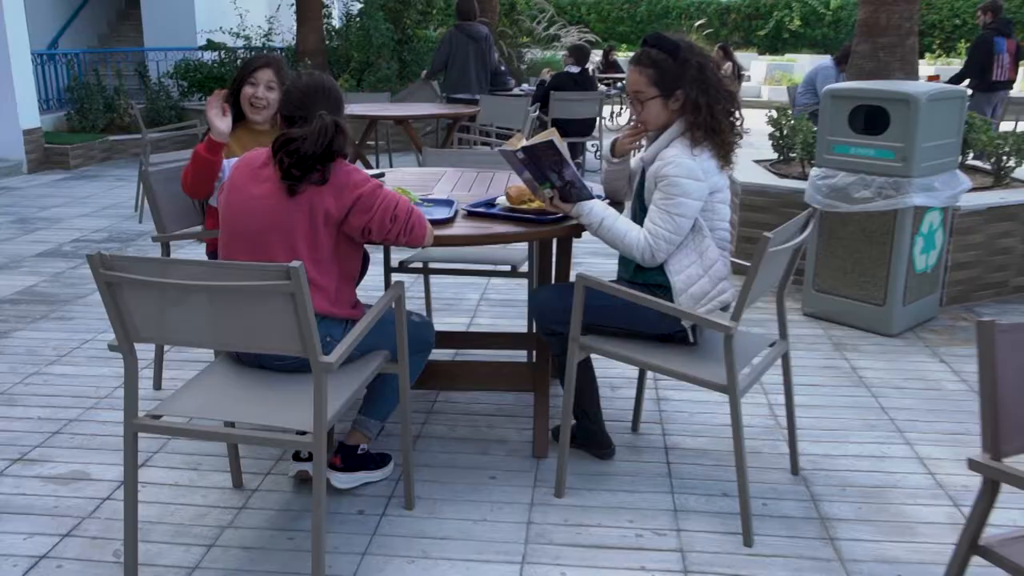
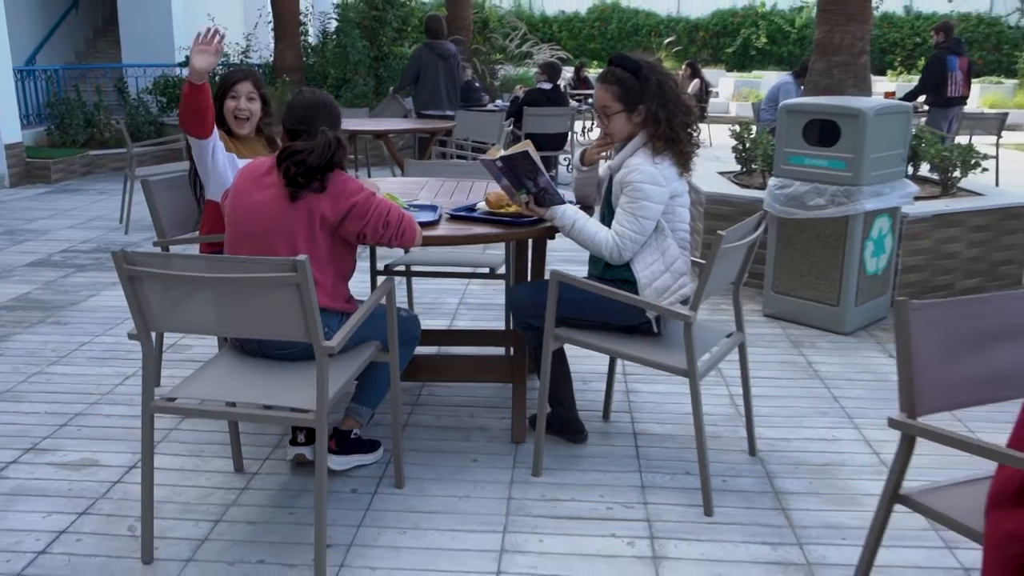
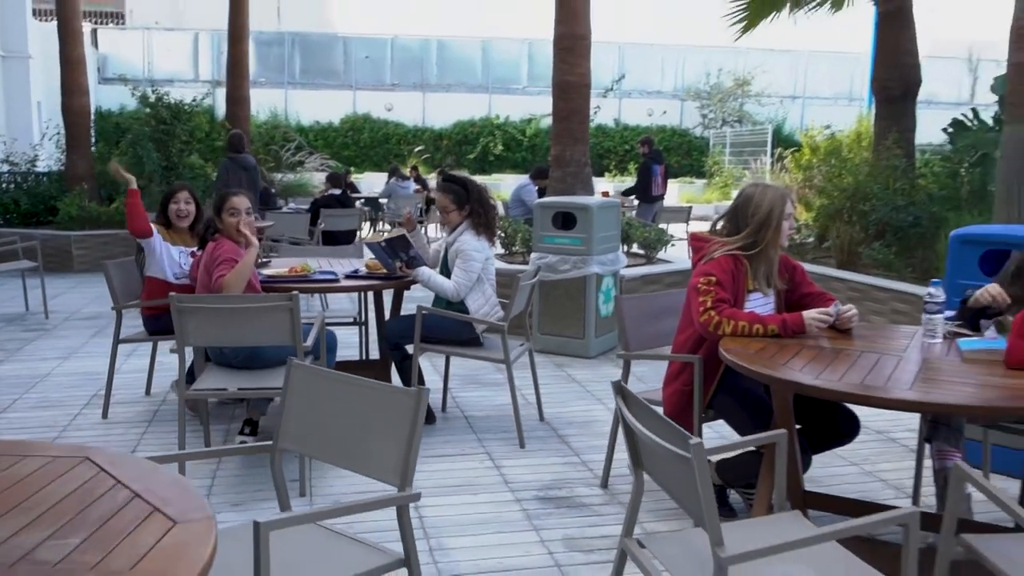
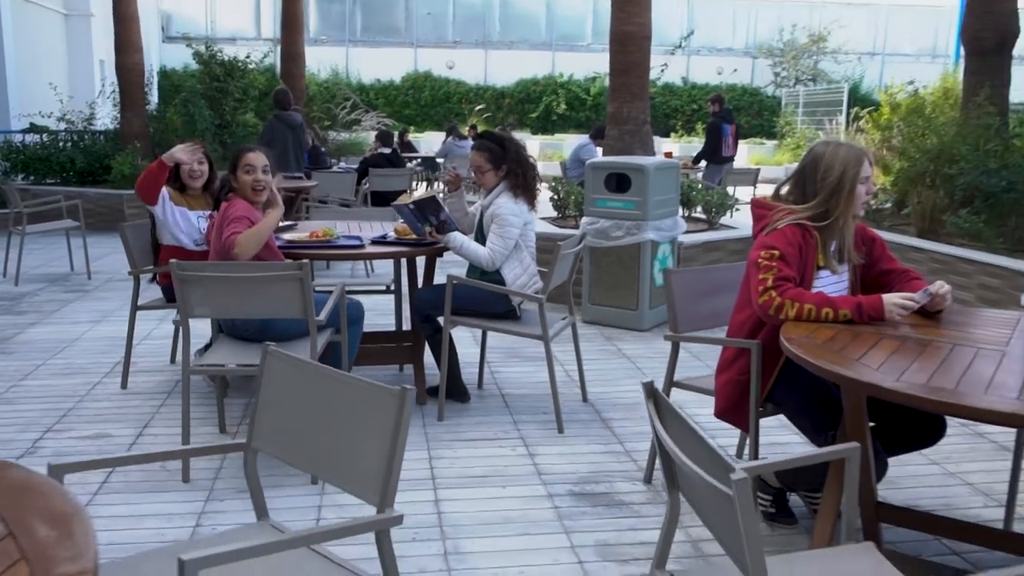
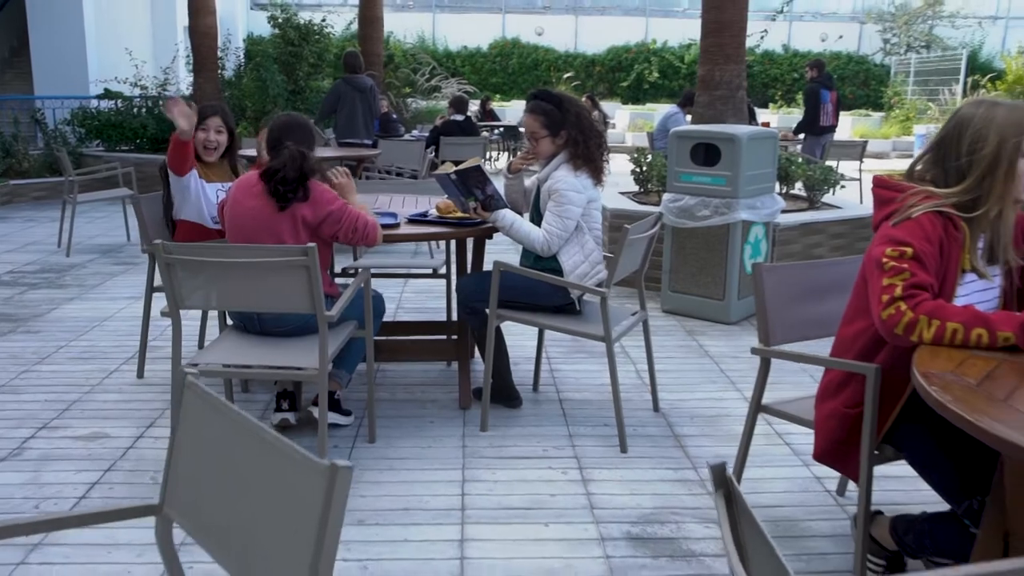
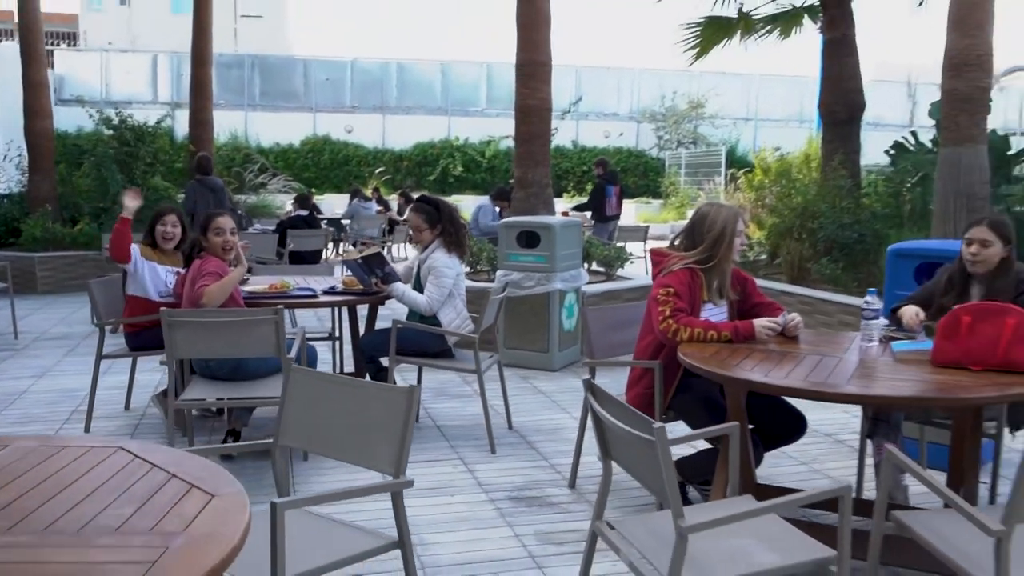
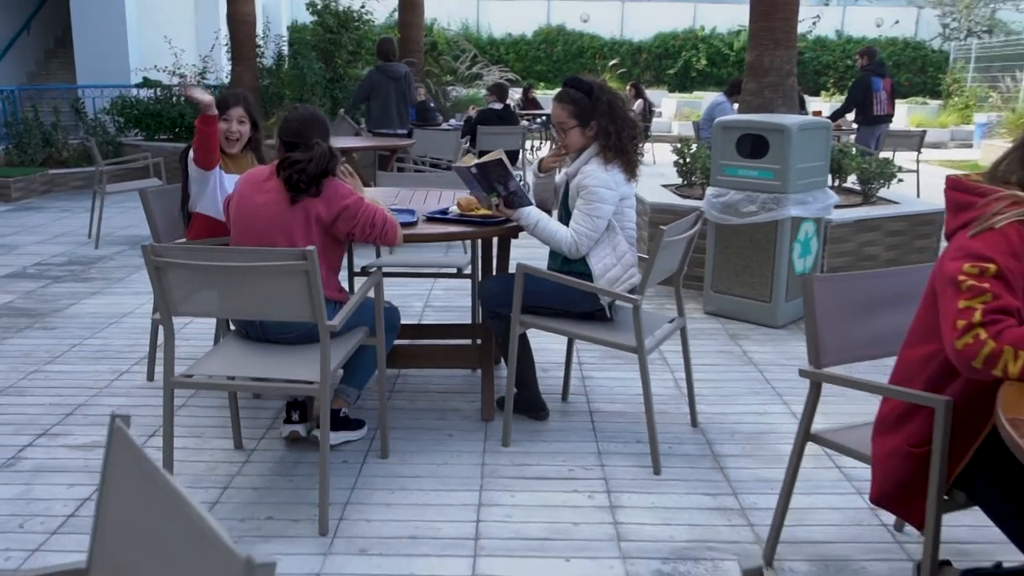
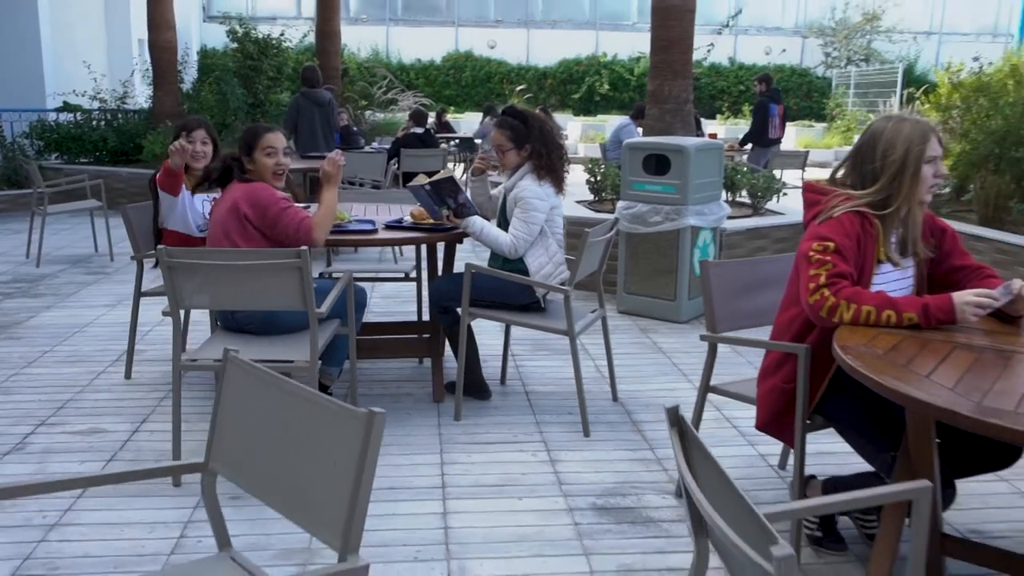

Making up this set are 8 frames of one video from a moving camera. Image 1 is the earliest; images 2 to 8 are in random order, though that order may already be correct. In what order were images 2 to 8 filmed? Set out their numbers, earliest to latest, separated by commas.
2, 7, 5, 8, 4, 3, 6
